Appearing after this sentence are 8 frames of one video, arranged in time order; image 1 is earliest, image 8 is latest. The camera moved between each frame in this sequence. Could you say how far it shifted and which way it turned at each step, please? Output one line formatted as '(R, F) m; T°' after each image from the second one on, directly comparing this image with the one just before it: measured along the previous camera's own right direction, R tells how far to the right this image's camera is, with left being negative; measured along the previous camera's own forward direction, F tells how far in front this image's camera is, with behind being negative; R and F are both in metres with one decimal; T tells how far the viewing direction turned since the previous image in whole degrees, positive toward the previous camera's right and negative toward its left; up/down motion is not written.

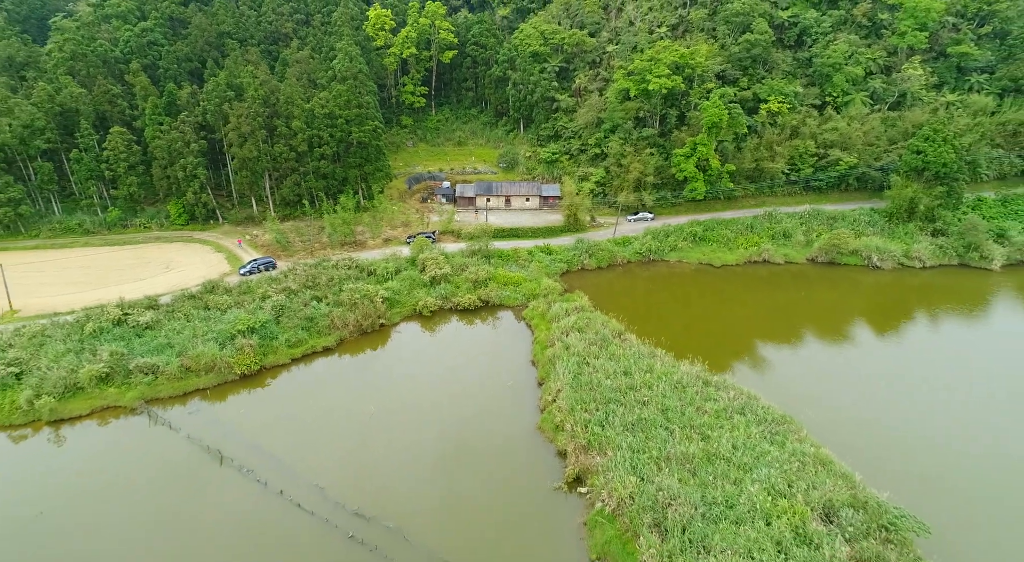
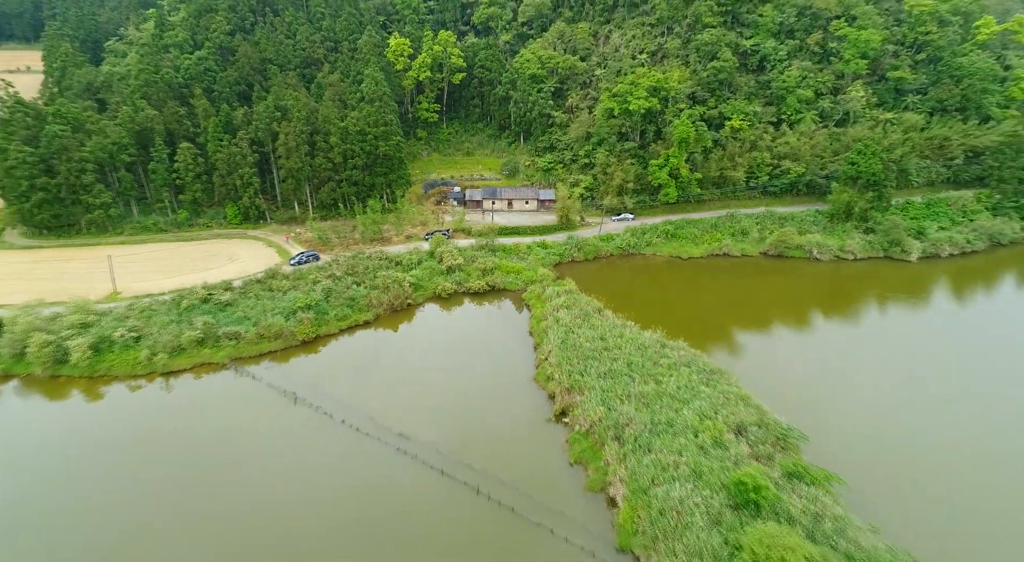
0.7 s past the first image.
(0.0, -4.2) m; 0°
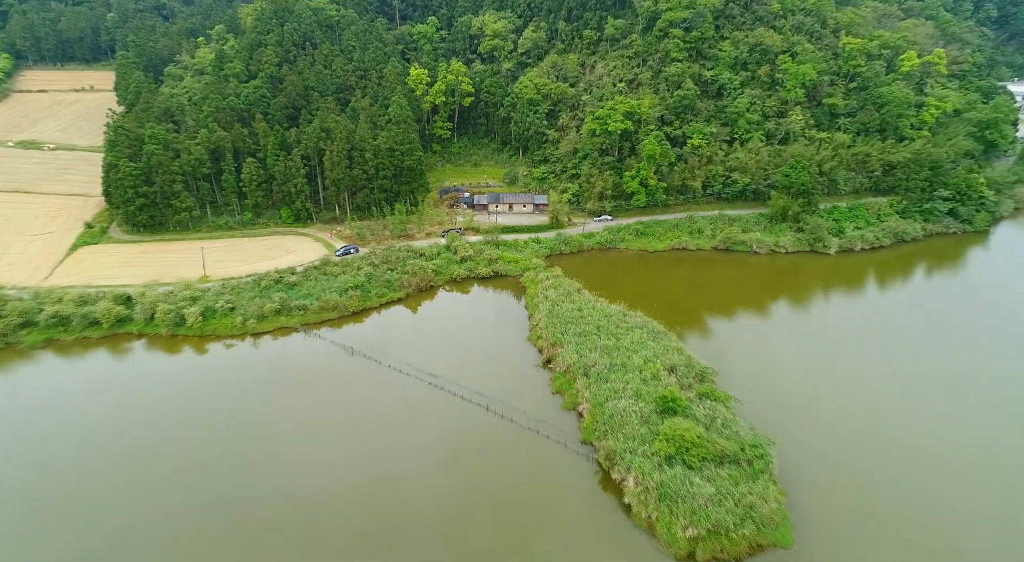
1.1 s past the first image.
(+0.1, -6.1) m; 0°
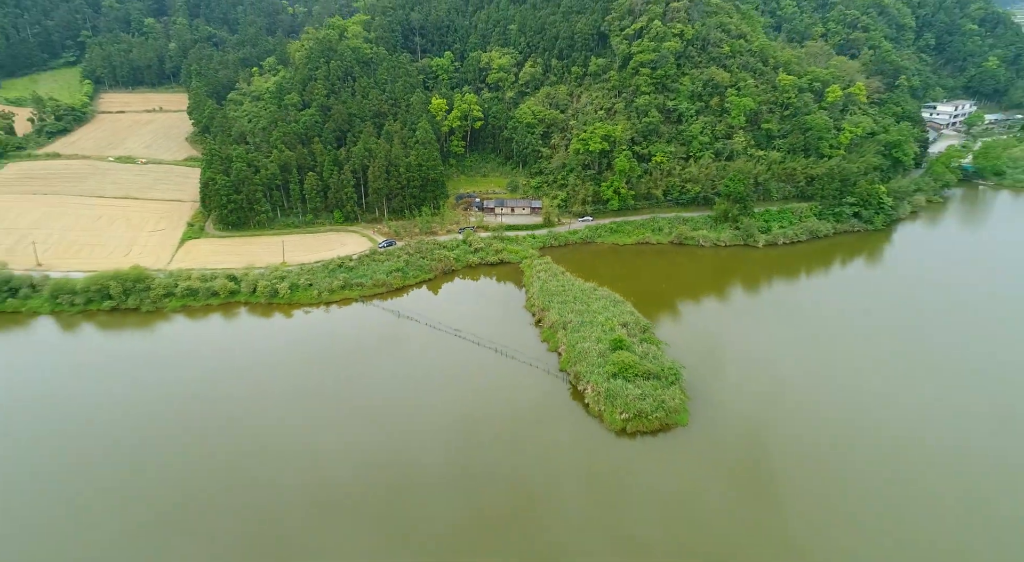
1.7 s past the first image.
(+0.1, -9.0) m; 0°
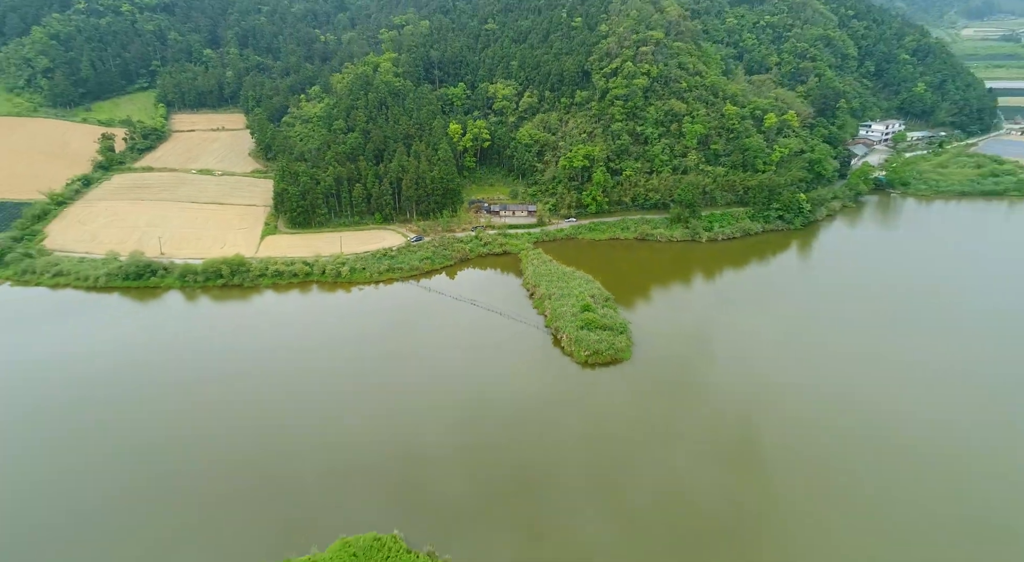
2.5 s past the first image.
(+0.2, -11.7) m; 0°
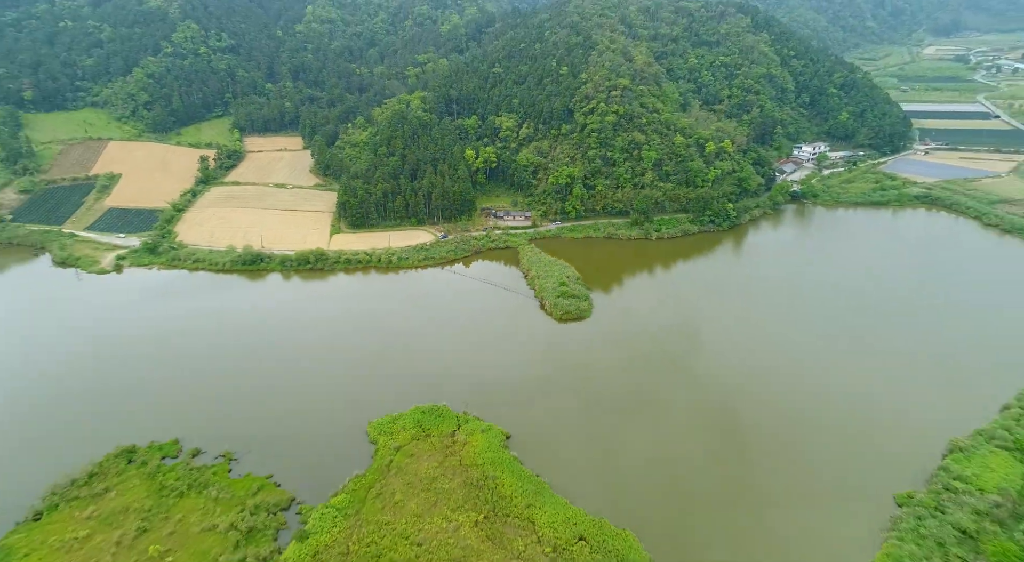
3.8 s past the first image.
(+0.3, -18.0) m; 0°
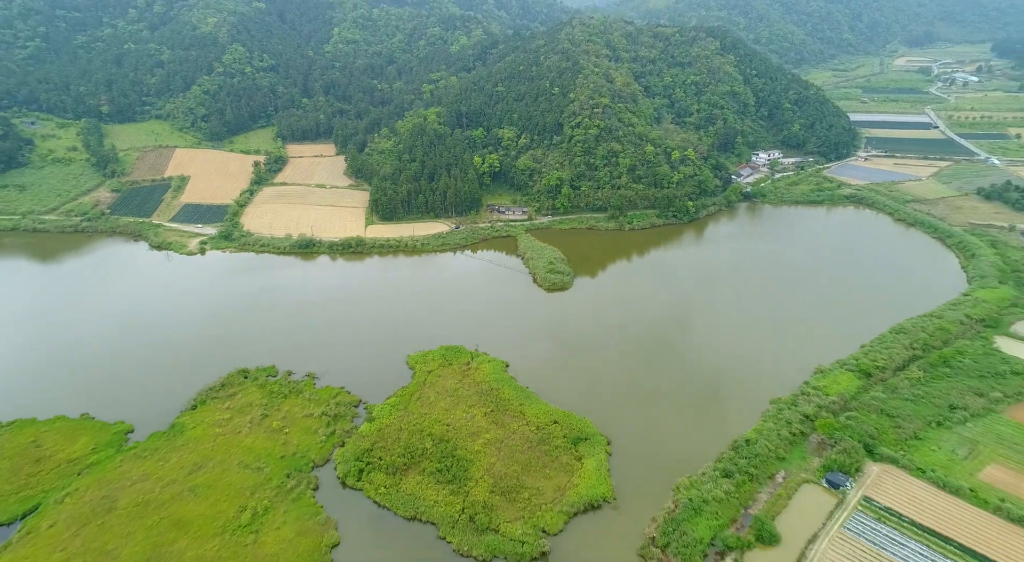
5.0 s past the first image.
(+0.3, -15.9) m; 0°
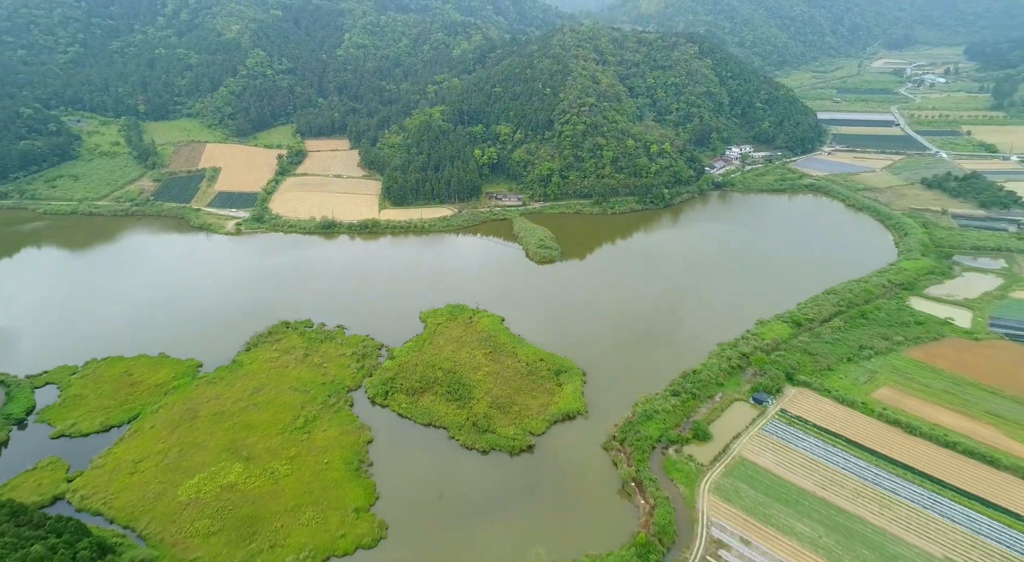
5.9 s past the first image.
(+0.5, -11.1) m; 0°
